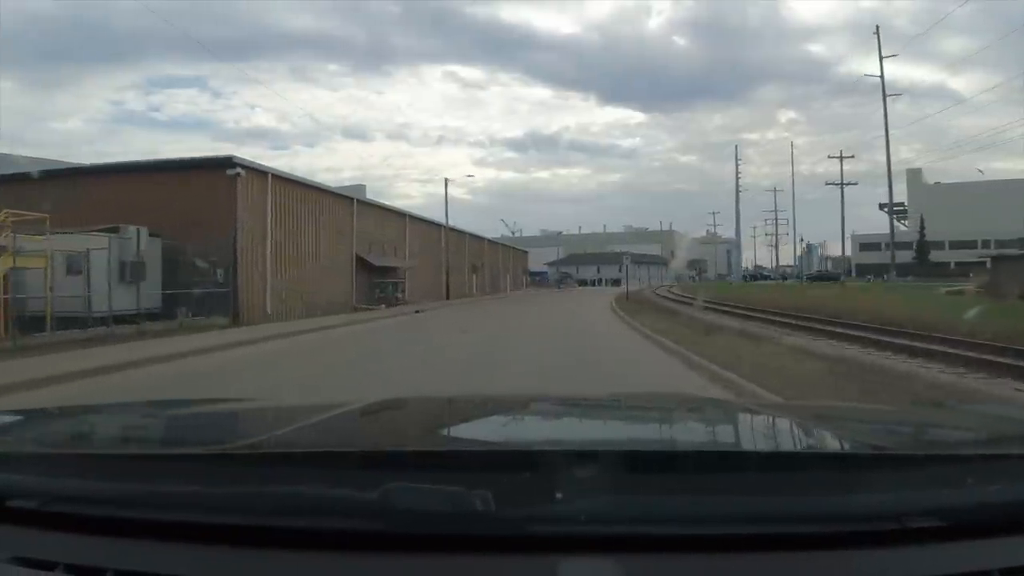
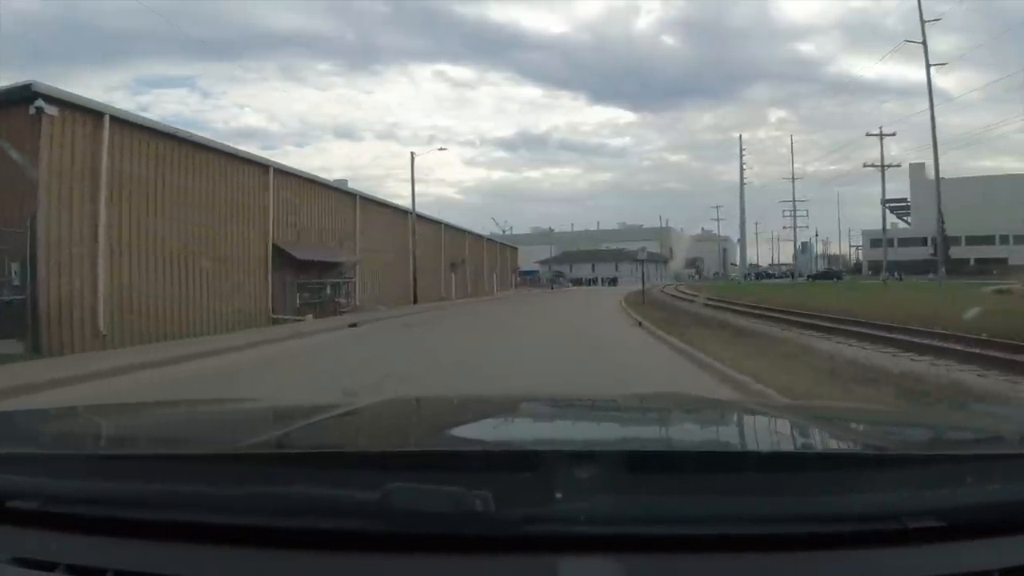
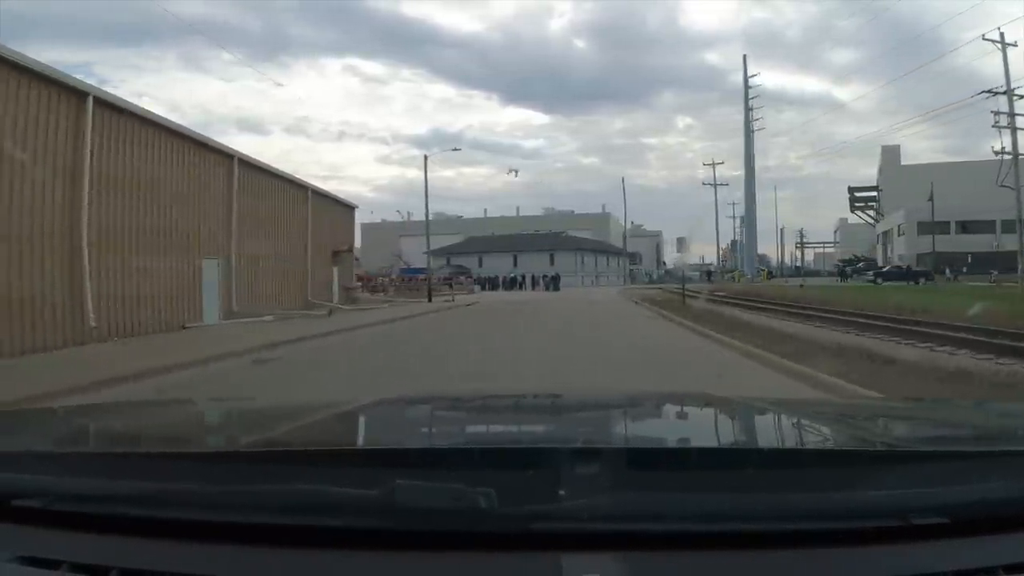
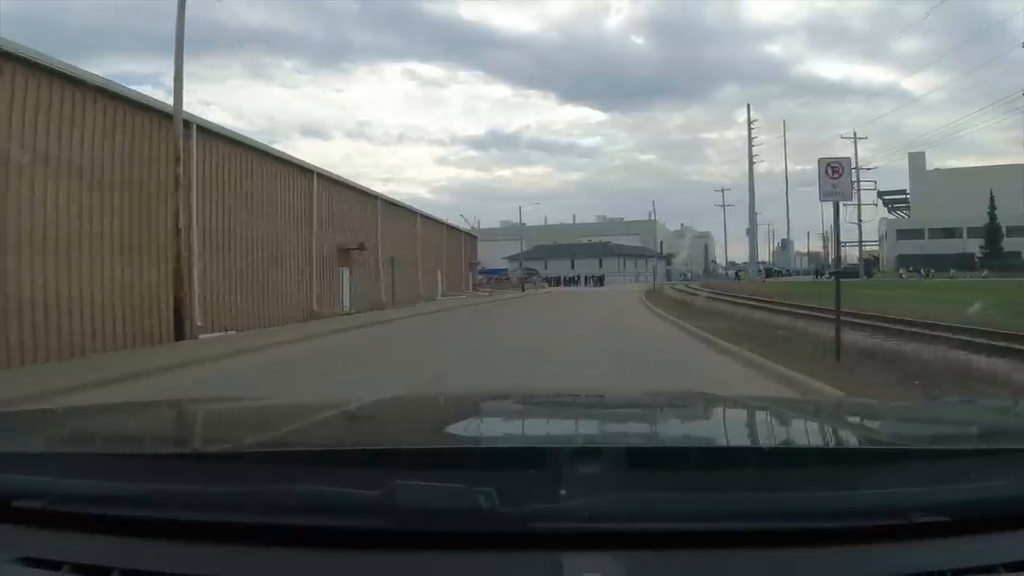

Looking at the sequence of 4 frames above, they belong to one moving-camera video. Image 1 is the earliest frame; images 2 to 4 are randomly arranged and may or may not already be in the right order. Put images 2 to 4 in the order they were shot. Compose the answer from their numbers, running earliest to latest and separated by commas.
2, 4, 3
